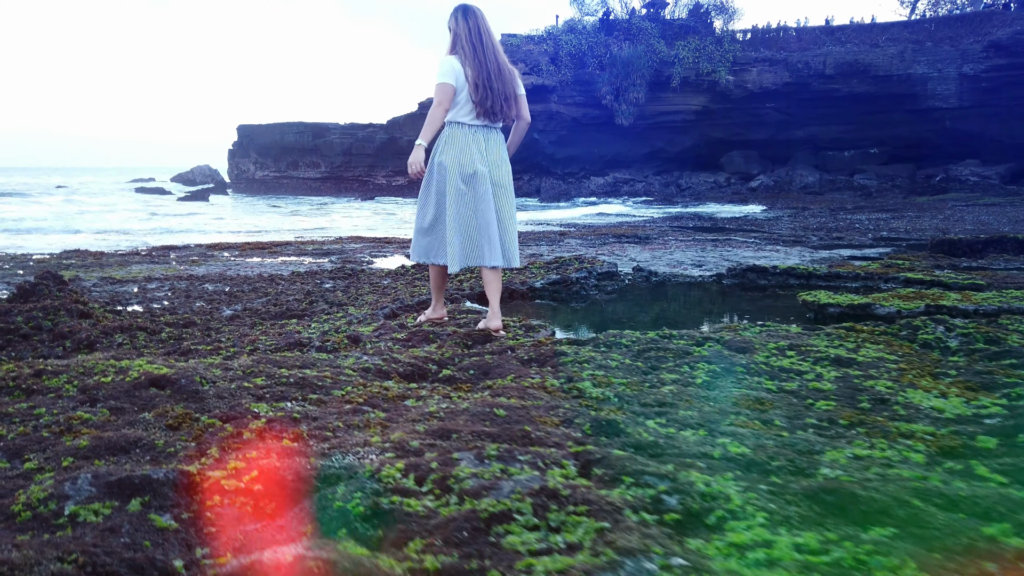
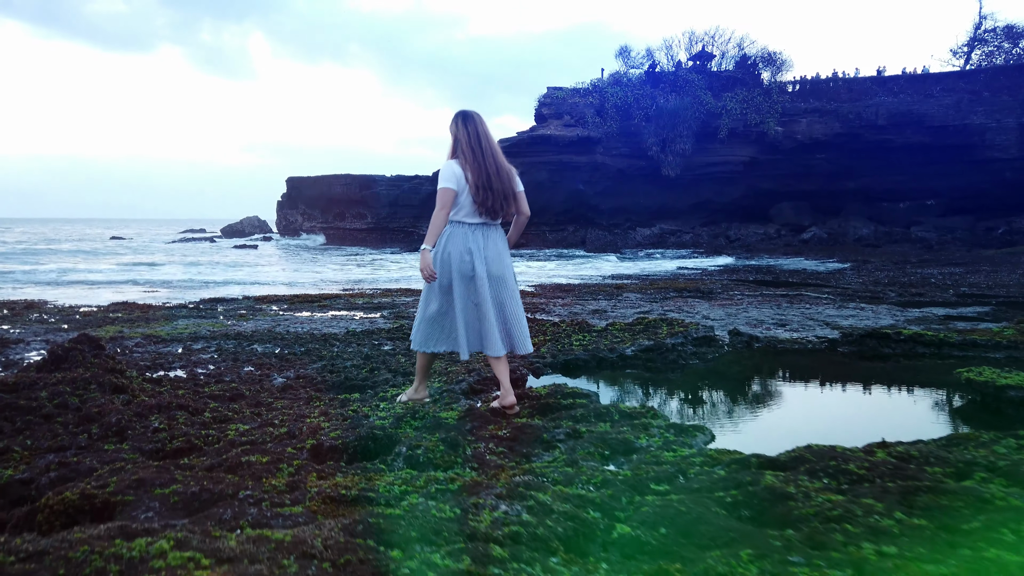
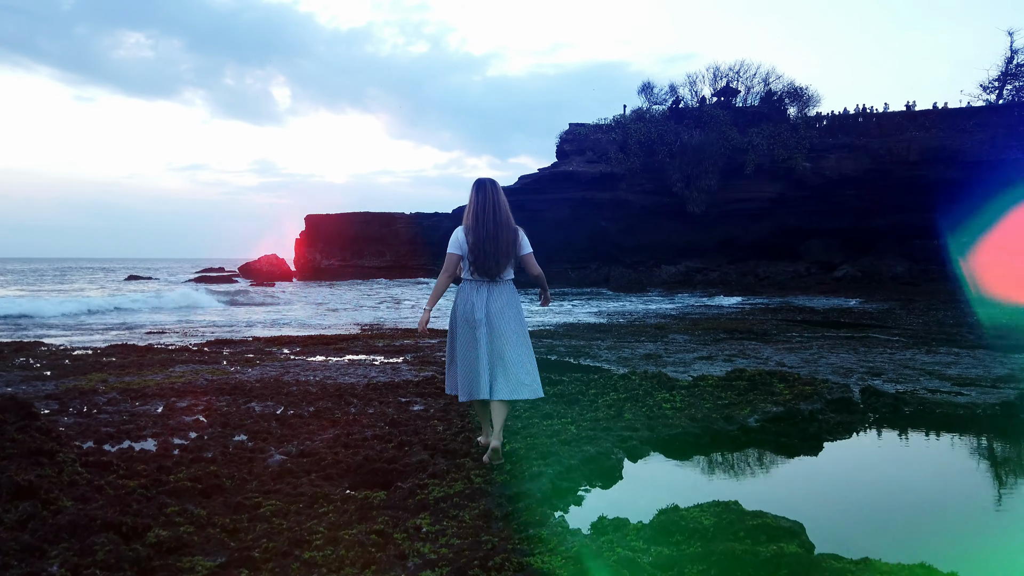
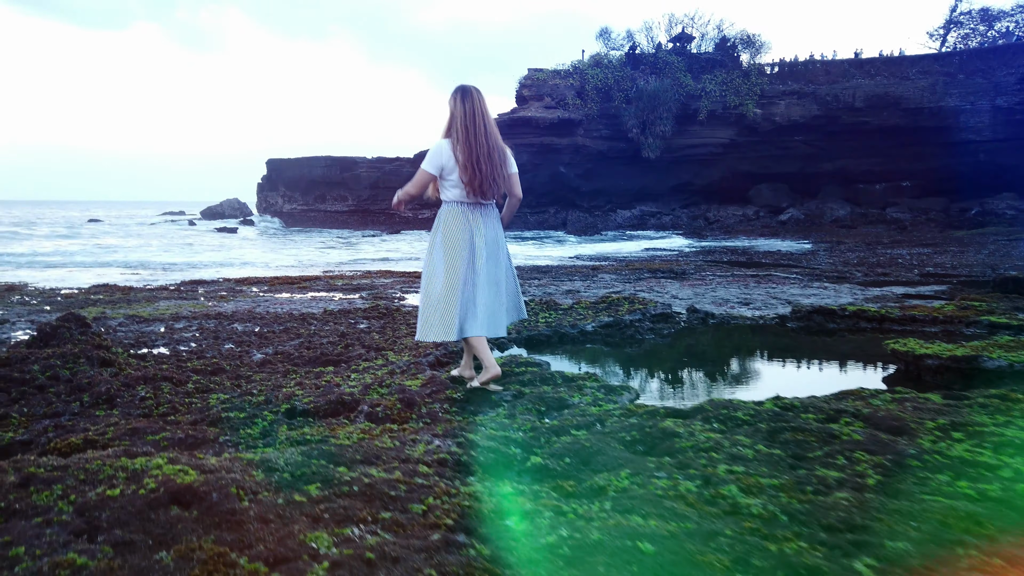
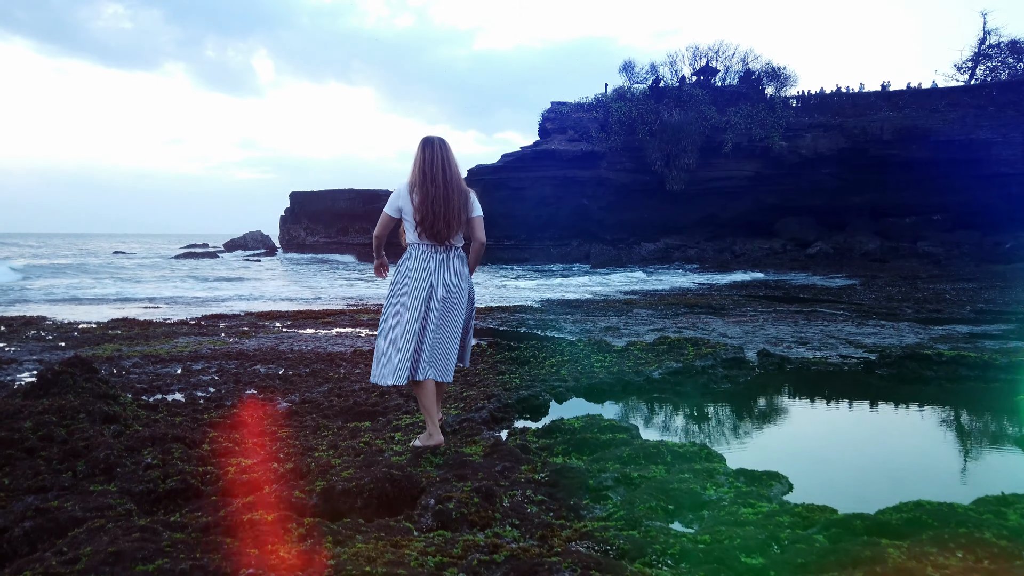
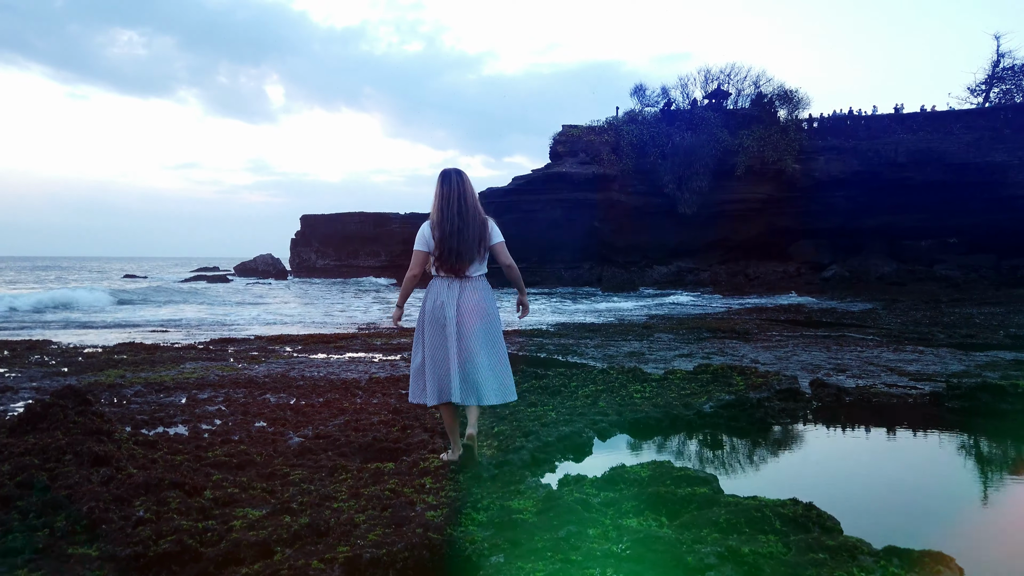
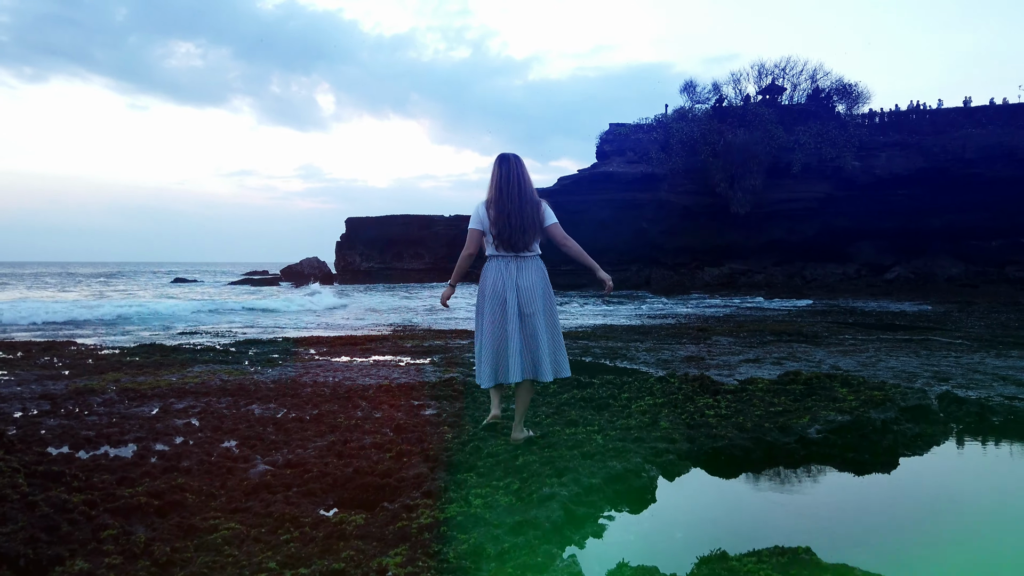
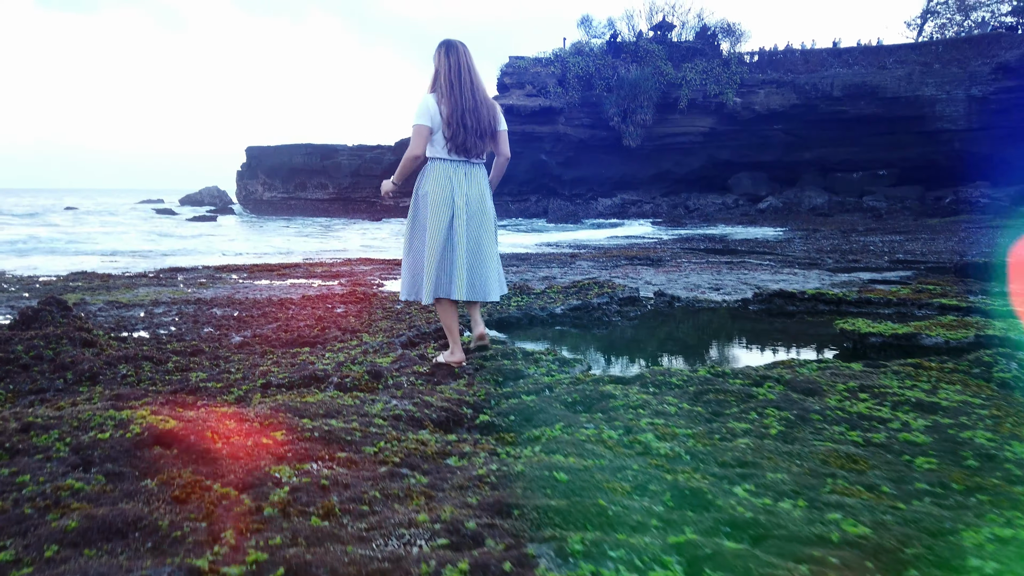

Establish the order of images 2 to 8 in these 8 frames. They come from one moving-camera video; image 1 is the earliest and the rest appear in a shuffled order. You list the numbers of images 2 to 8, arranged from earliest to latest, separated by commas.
8, 4, 2, 5, 6, 3, 7
